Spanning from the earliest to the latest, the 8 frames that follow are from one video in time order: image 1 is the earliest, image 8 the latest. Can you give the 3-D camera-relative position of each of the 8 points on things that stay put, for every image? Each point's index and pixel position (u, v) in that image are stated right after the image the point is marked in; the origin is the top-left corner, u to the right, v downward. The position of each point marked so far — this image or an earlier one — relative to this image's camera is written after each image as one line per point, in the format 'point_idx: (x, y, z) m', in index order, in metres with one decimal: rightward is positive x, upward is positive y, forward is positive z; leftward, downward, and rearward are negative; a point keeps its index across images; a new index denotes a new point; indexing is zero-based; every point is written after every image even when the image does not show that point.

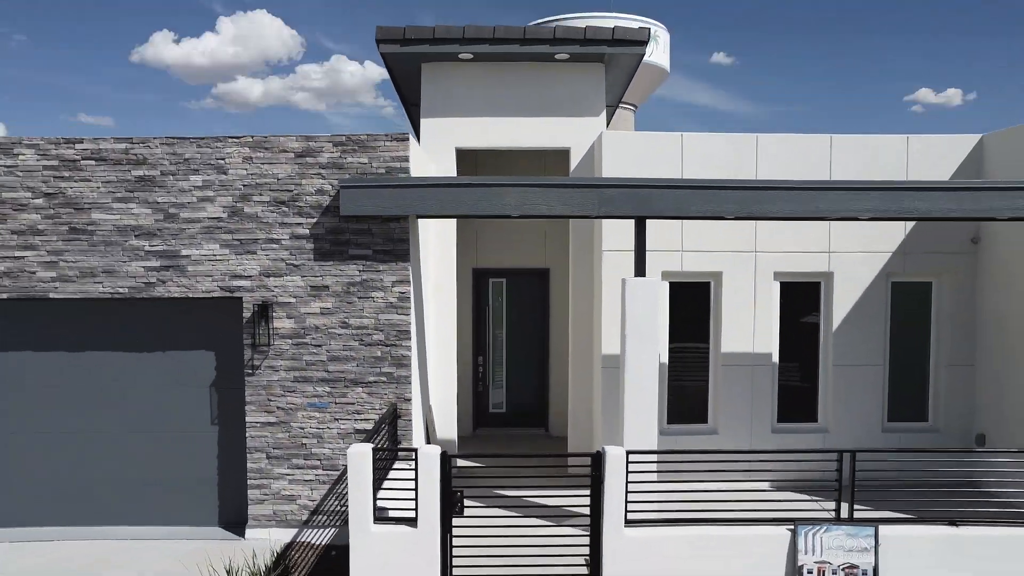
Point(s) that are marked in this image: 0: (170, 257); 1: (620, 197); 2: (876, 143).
0: (-3.1, +0.3, +5.8) m
1: (+0.9, +0.8, +5.5) m
2: (+4.0, +1.6, +7.0) m
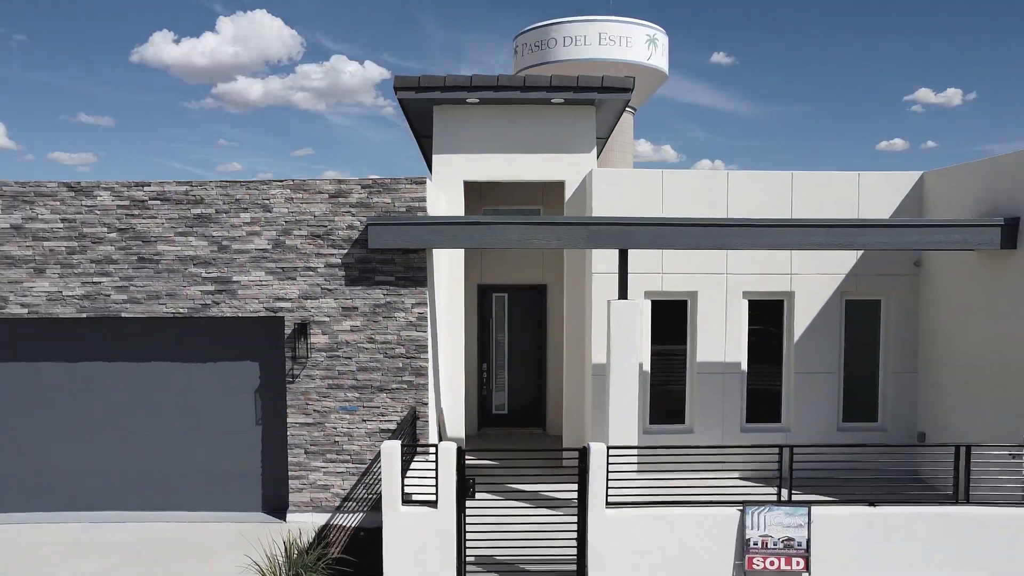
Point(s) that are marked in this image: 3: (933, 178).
0: (-3.1, +0.1, +6.8) m
1: (+0.9, +0.6, +6.6) m
2: (+4.0, +1.3, +8.0) m
3: (+5.2, +1.3, +7.9) m
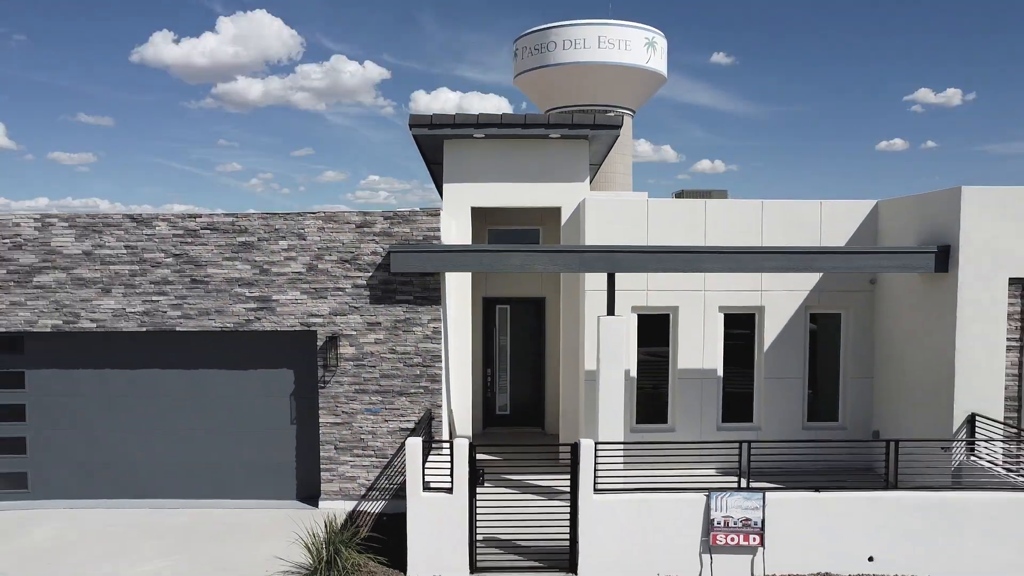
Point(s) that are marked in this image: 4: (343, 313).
0: (-3.0, -0.2, +7.9) m
1: (+1.0, +0.3, +7.6) m
2: (+4.0, +1.1, +9.1) m
3: (+5.2, +1.1, +8.9) m
4: (-2.0, -0.3, +7.8) m
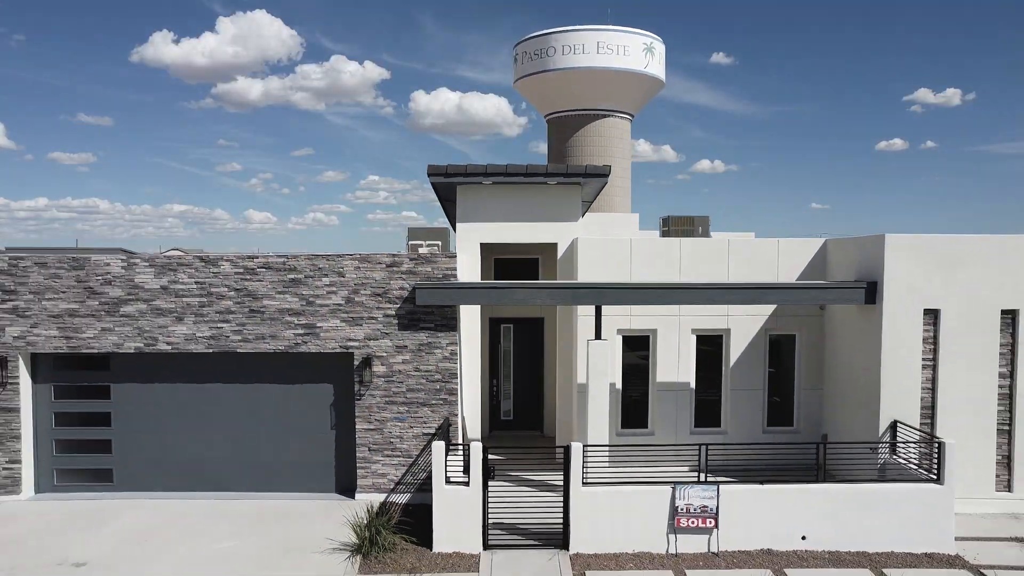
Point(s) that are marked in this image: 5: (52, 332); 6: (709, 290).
0: (-3.0, -0.6, +9.5) m
1: (+1.0, -0.1, +9.2) m
2: (+4.1, +0.7, +10.7) m
3: (+5.3, +0.7, +10.5) m
4: (-2.0, -0.7, +9.5) m
5: (-6.8, -0.7, +9.5) m
6: (+2.9, 0.0, +9.3) m
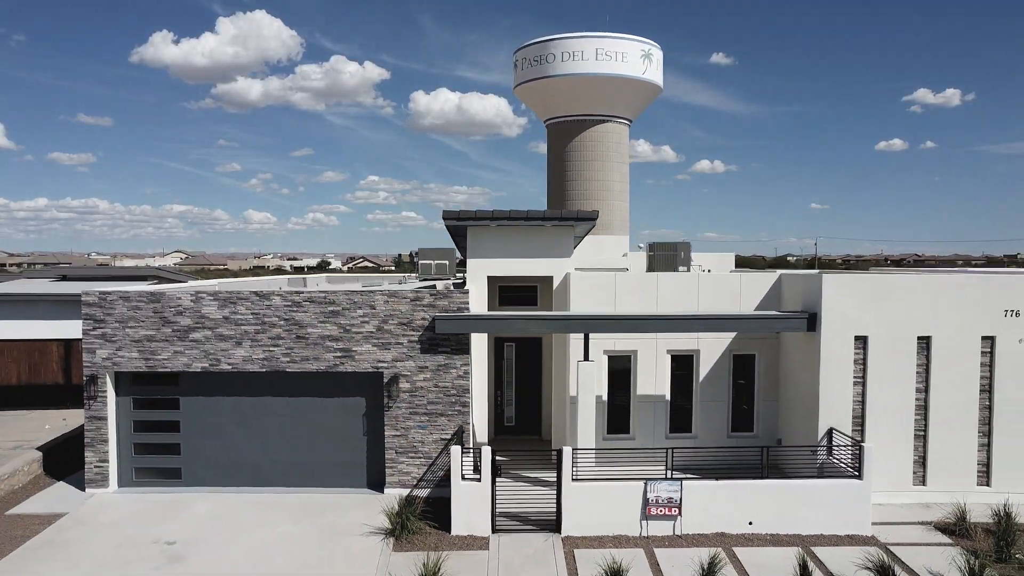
0: (-2.9, -1.1, +11.4) m
1: (+1.1, -0.6, +11.2) m
2: (+4.1, +0.2, +12.6) m
3: (+5.3, +0.2, +12.5) m
4: (-1.9, -1.3, +11.4) m
5: (-6.7, -1.2, +11.5) m
6: (+2.9, -0.6, +11.3) m
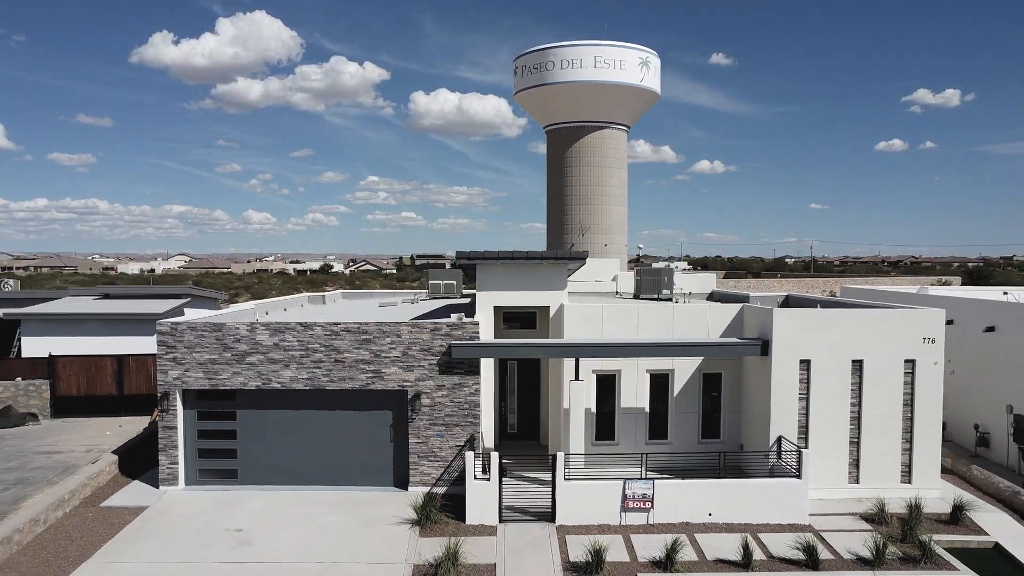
0: (-2.9, -1.8, +13.7) m
1: (+1.1, -1.3, +13.4) m
2: (+4.2, -0.5, +14.9) m
3: (+5.4, -0.5, +14.8) m
4: (-1.9, -1.9, +13.7) m
5: (-6.7, -1.9, +13.7) m
6: (+3.0, -1.2, +13.6) m
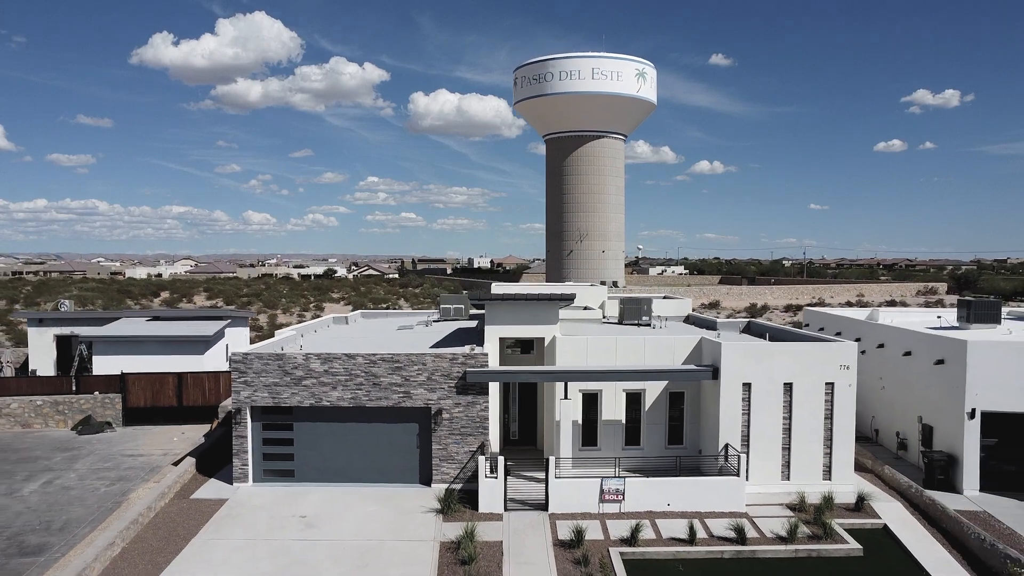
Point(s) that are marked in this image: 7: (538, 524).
0: (-2.8, -2.8, +17.2) m
1: (+1.2, -2.3, +17.0) m
2: (+4.2, -1.5, +18.4) m
3: (+5.4, -1.5, +18.3) m
4: (-1.8, -2.9, +17.2) m
5: (-6.6, -2.9, +17.2) m
6: (+3.0, -2.2, +17.1) m
7: (+0.6, -5.6, +15.2) m
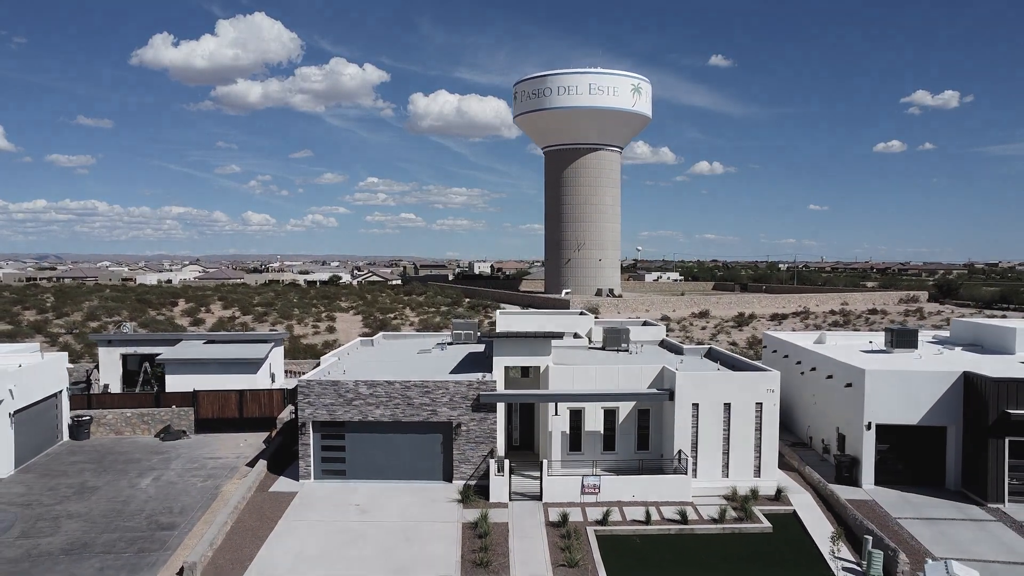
0: (-2.7, -4.2, +22.3) m
1: (+1.3, -3.7, +22.0) m
2: (+4.3, -2.9, +23.5) m
3: (+5.5, -2.9, +23.3) m
4: (-1.7, -4.4, +22.2) m
5: (-6.5, -4.3, +22.3) m
6: (+3.1, -3.7, +22.1) m
7: (+0.7, -7.0, +20.2) m
